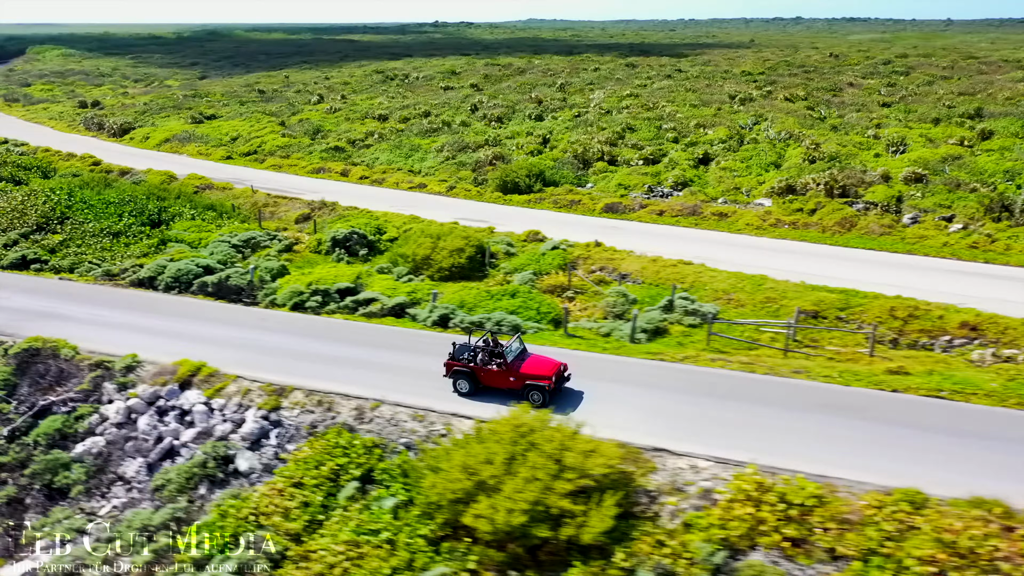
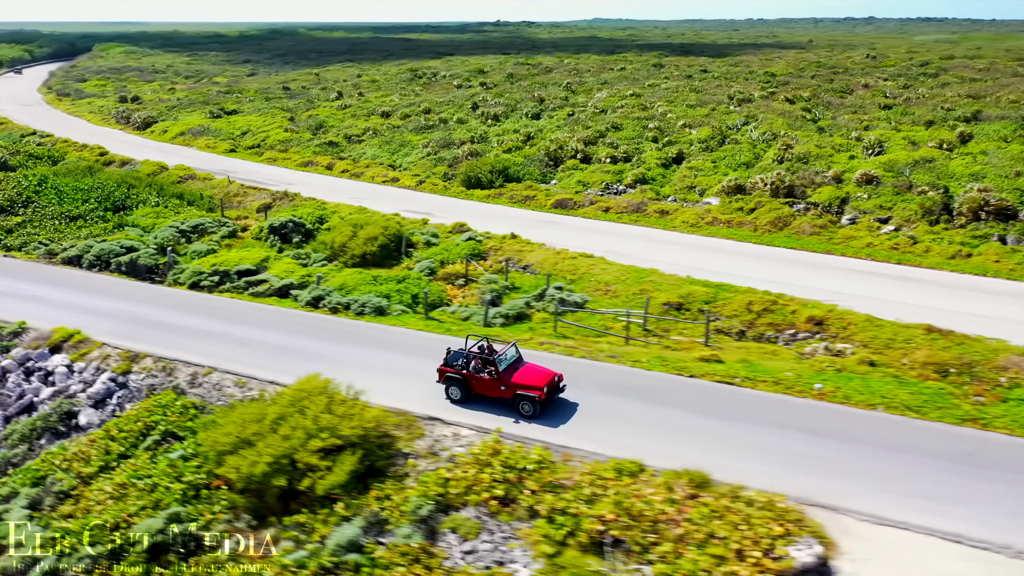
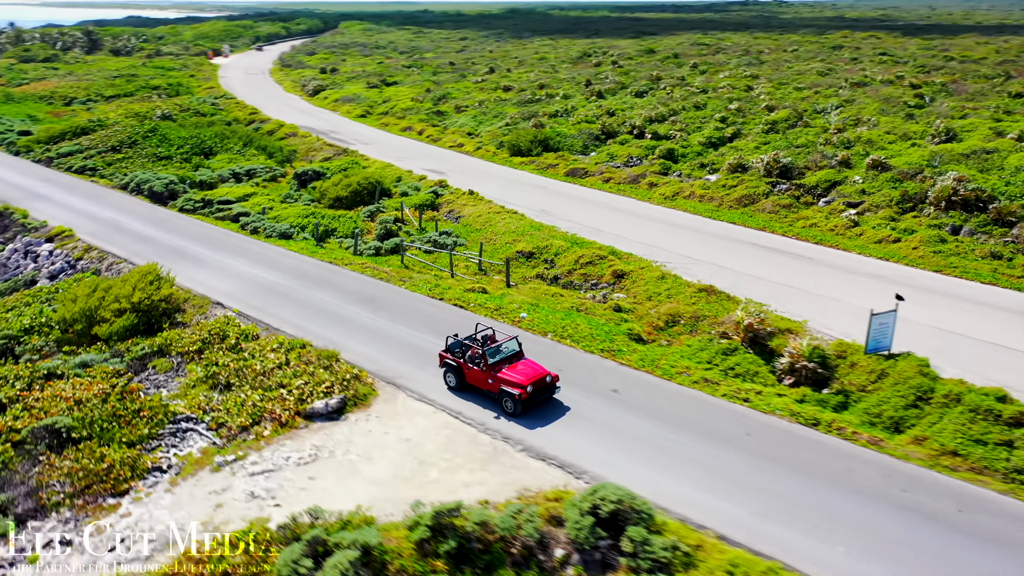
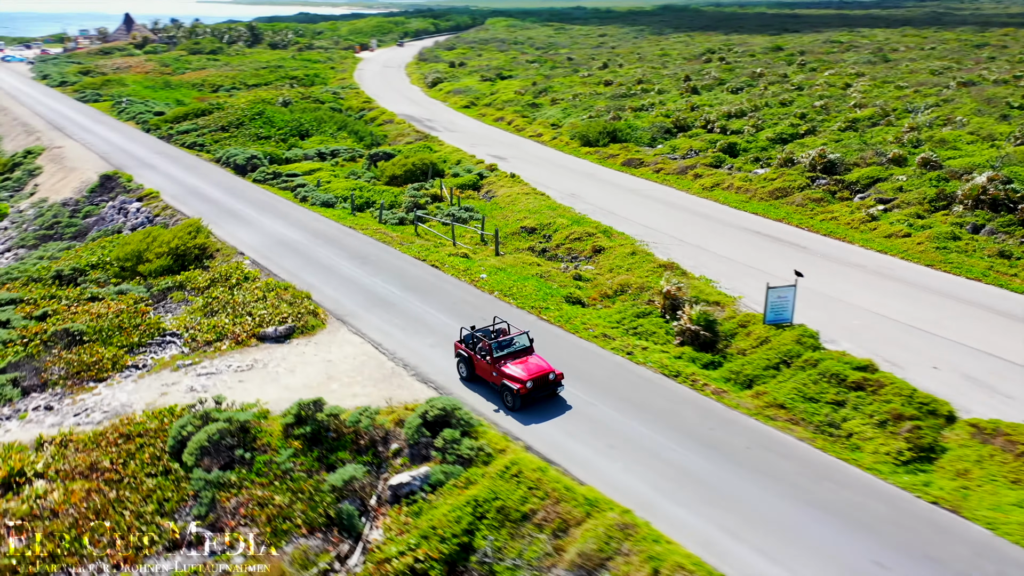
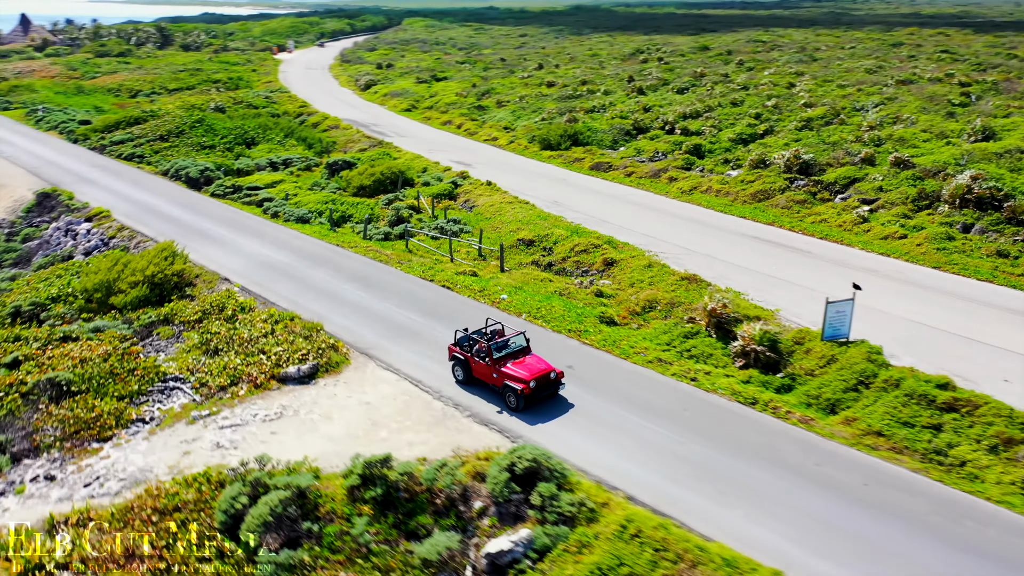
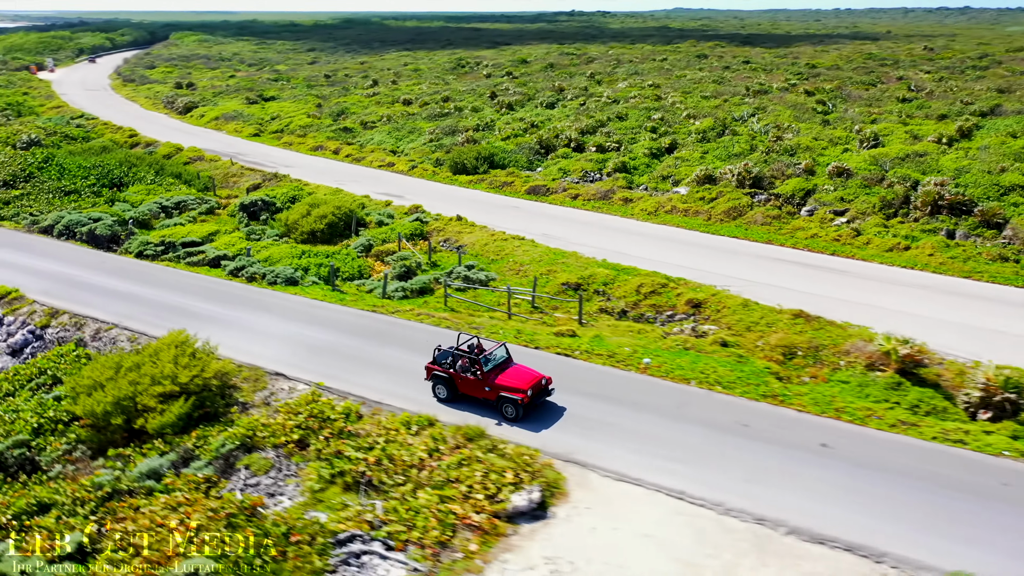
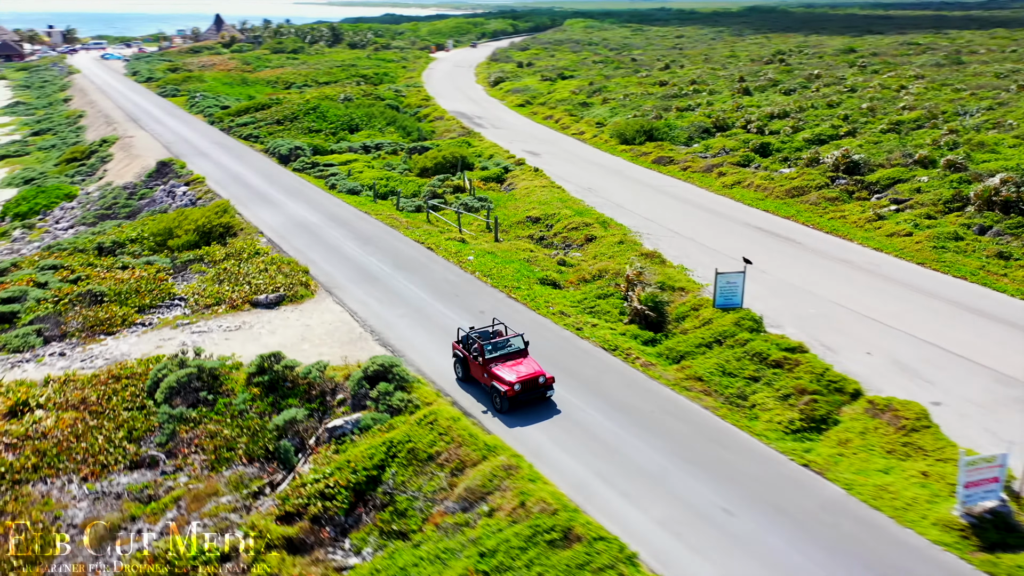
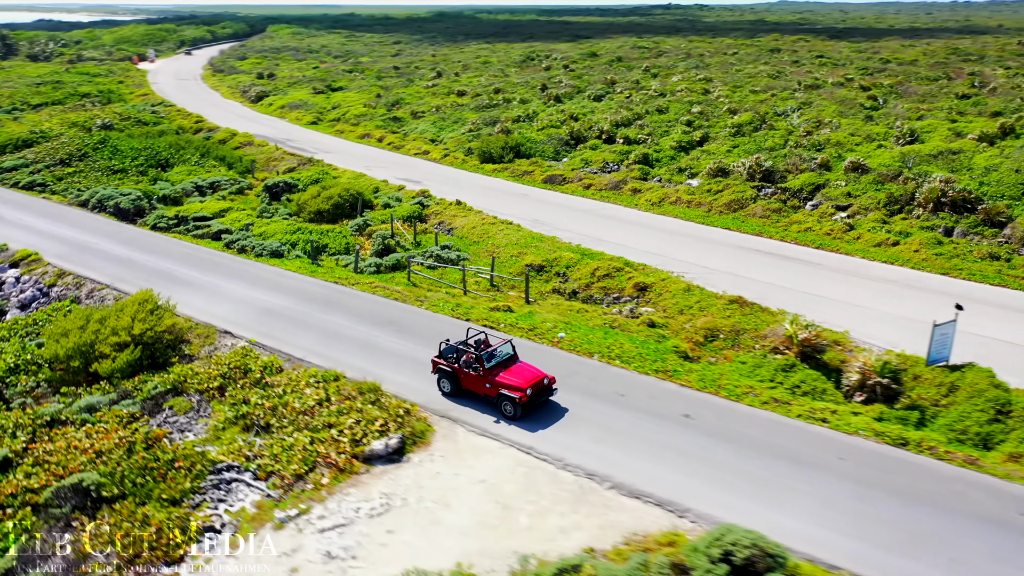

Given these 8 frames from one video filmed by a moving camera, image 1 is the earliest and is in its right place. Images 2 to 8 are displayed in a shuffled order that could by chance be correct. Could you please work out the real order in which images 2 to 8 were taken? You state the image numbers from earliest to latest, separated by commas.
2, 6, 8, 3, 5, 4, 7
